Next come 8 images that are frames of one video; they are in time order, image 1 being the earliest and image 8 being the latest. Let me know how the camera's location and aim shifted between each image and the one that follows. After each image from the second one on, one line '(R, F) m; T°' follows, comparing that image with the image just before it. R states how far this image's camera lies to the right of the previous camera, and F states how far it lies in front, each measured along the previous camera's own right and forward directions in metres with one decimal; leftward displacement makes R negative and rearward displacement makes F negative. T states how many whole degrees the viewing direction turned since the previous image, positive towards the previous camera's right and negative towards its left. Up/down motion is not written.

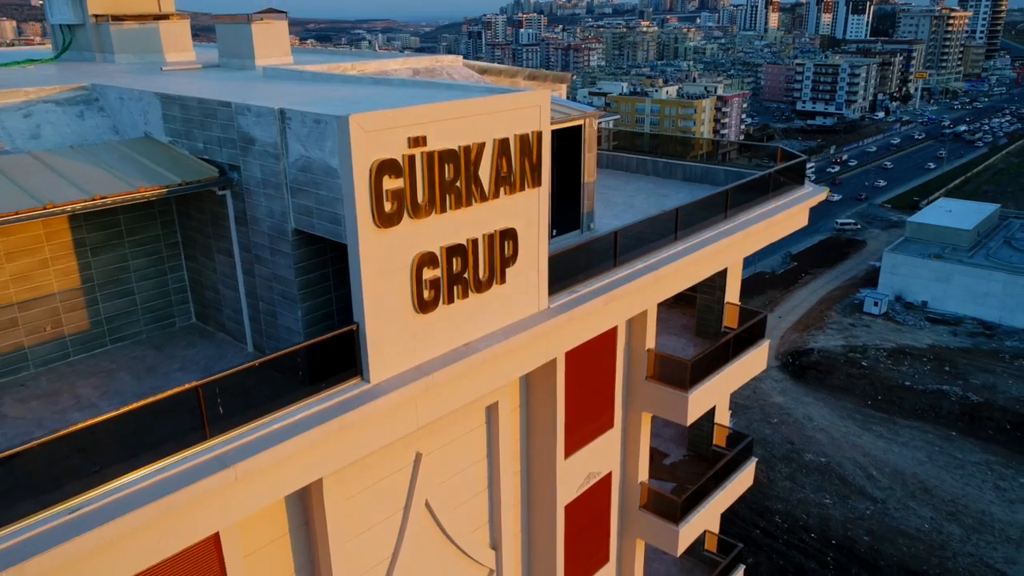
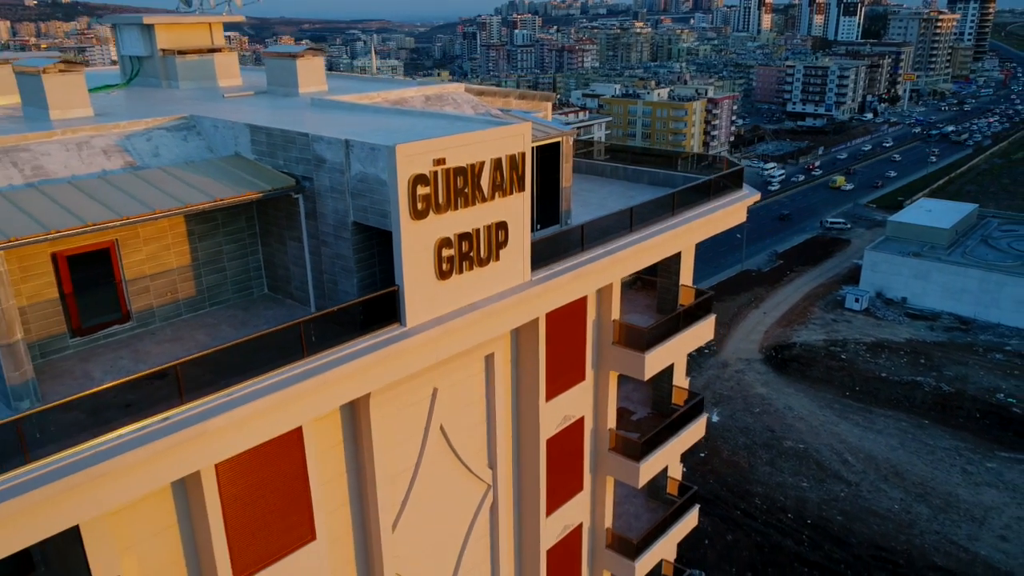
(0.0, -2.2) m; 0°
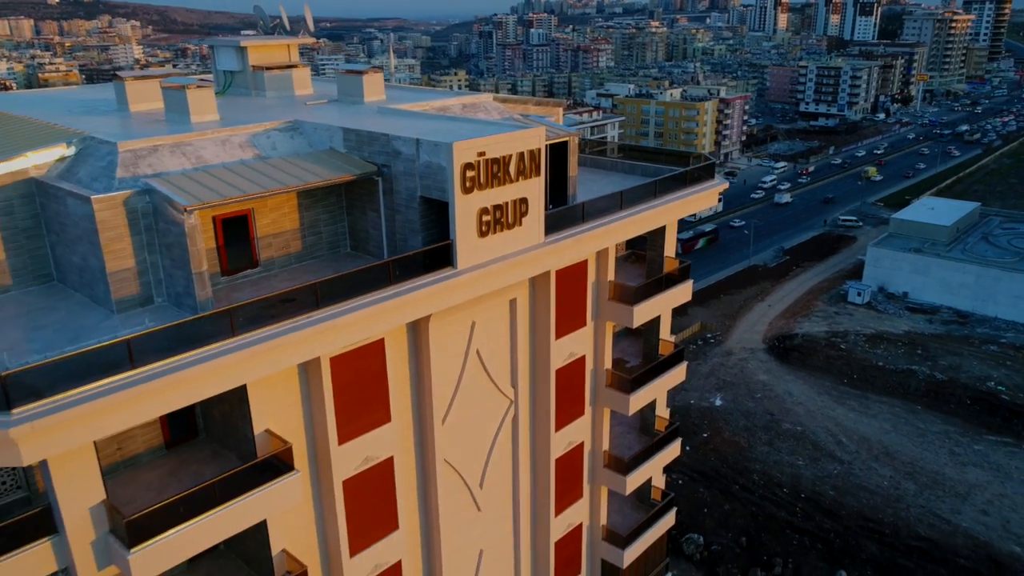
(-0.1, -3.0) m; -1°
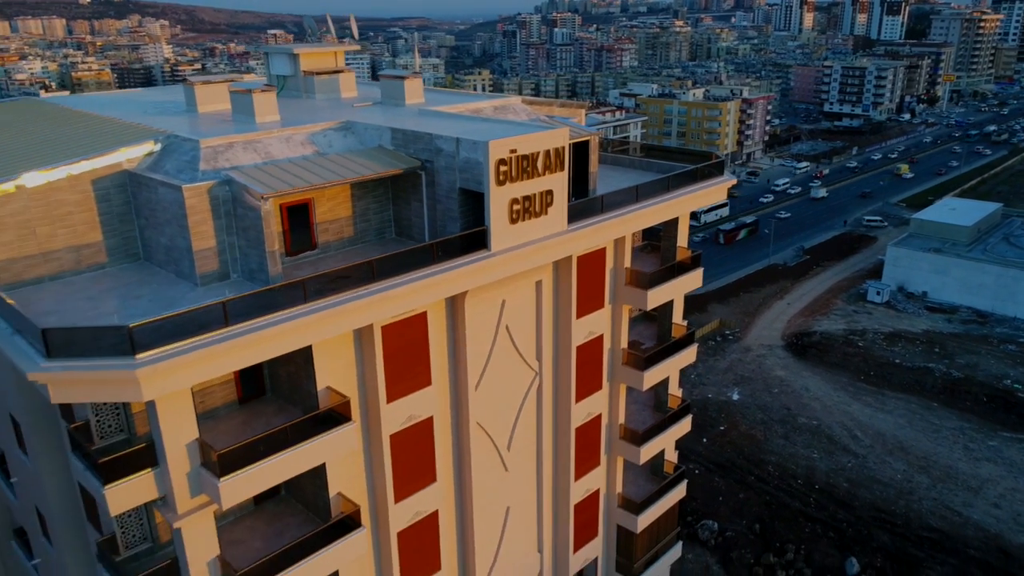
(-0.1, -1.4) m; -2°
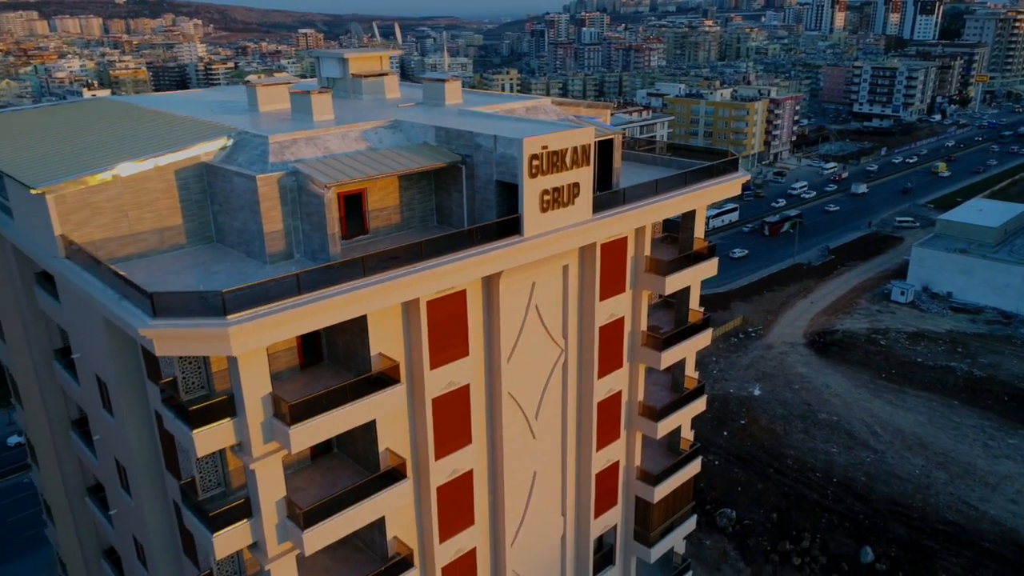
(-0.1, -1.4) m; -2°
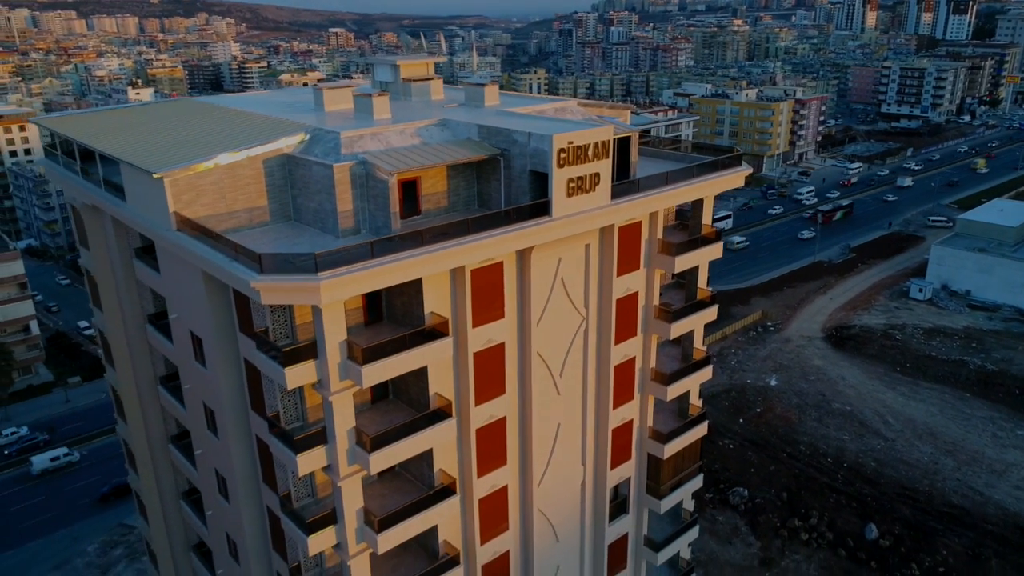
(-0.1, -2.5) m; -2°
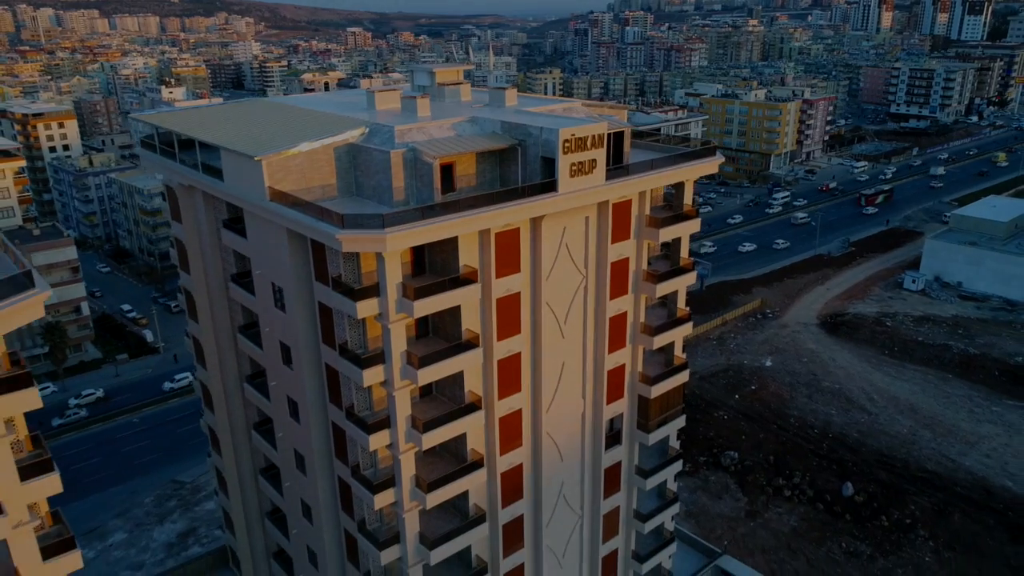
(0.0, -4.4) m; -1°
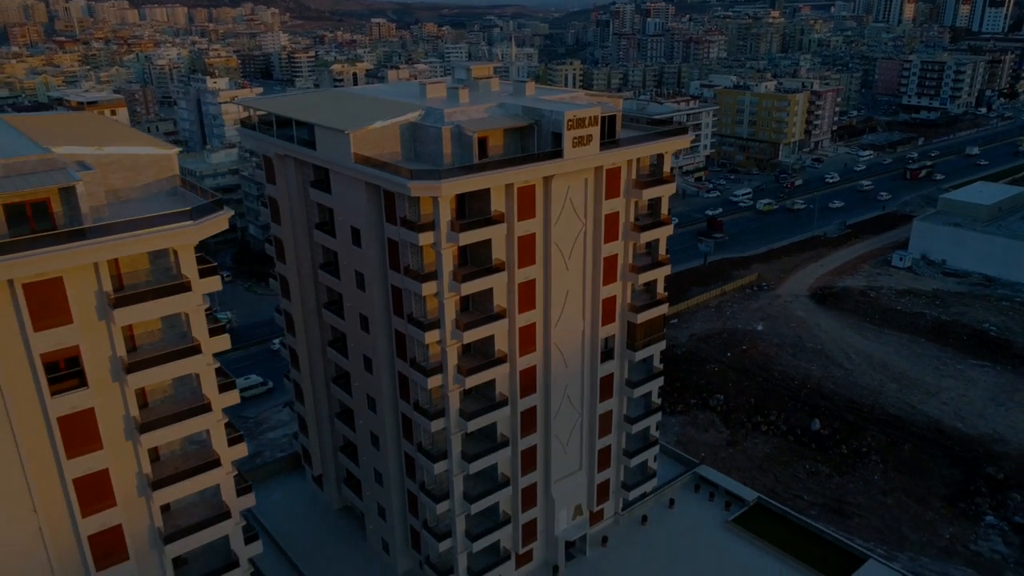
(+0.1, -7.2) m; -1°
